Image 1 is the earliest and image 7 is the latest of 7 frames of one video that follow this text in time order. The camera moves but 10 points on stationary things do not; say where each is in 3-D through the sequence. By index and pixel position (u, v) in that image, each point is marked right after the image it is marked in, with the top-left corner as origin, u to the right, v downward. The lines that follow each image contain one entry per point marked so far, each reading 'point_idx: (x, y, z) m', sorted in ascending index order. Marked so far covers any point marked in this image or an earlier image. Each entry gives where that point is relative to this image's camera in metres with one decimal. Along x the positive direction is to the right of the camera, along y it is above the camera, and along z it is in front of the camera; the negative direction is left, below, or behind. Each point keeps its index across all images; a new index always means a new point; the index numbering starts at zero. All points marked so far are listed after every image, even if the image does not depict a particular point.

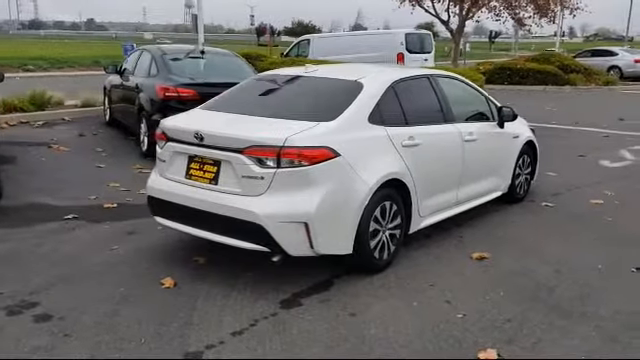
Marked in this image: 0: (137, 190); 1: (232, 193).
0: (-2.2, -0.1, +7.1) m
1: (-0.6, -0.1, +4.2) m
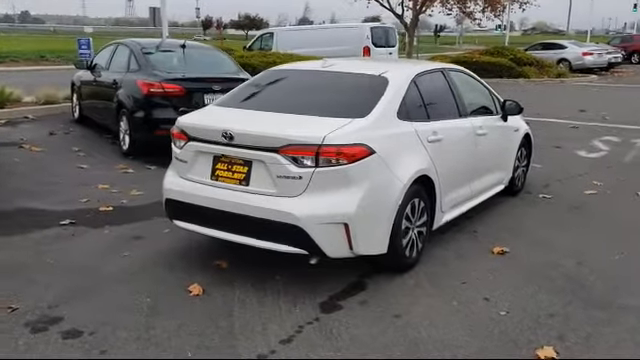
0: (-2.2, -0.1, +6.7) m
1: (-0.4, -0.1, +4.0) m
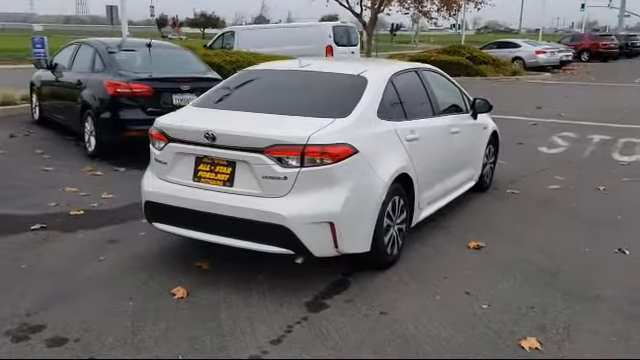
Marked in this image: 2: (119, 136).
0: (-2.5, -0.2, +6.6) m
1: (-0.5, -0.1, +4.0) m
2: (-2.7, +0.6, +7.9) m
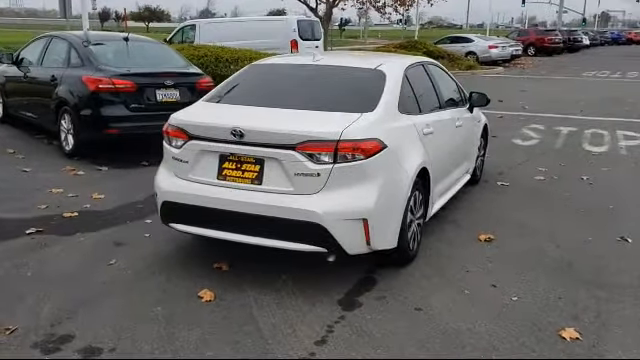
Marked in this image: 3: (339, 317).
0: (-2.5, -0.2, +6.3) m
1: (-0.3, -0.1, +3.9) m
2: (-2.8, +0.6, +7.6) m
3: (+0.1, -0.9, +3.8) m
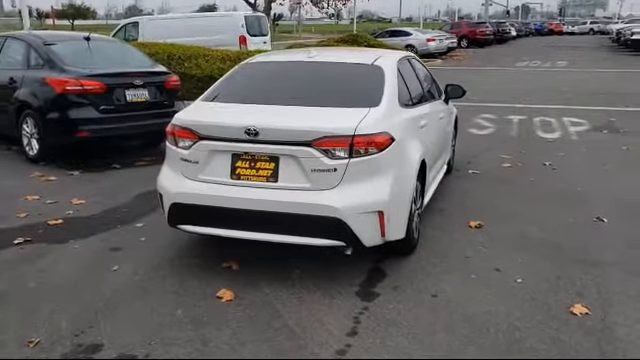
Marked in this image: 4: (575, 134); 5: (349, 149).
0: (-2.6, -0.2, +6.1) m
1: (-0.1, -0.1, +3.9) m
2: (-3.1, +0.5, +7.3) m
3: (+0.3, -0.8, +3.9) m
4: (+4.7, +0.8, +10.9) m
5: (+0.2, +0.2, +3.9) m
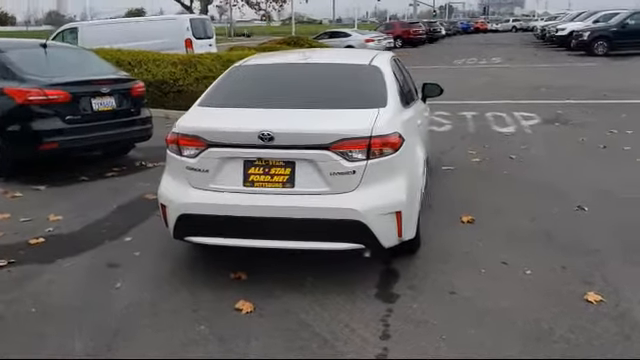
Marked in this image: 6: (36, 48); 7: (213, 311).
0: (-2.7, -0.4, +5.7) m
1: (0.0, -0.1, +3.9) m
2: (-3.4, +0.3, +6.9) m
3: (+0.4, -0.8, +3.8) m
4: (+4.0, +1.0, +11.3) m
5: (+0.3, +0.2, +3.9) m
6: (-3.8, +1.8, +7.9) m
7: (-0.7, -0.8, +3.8) m
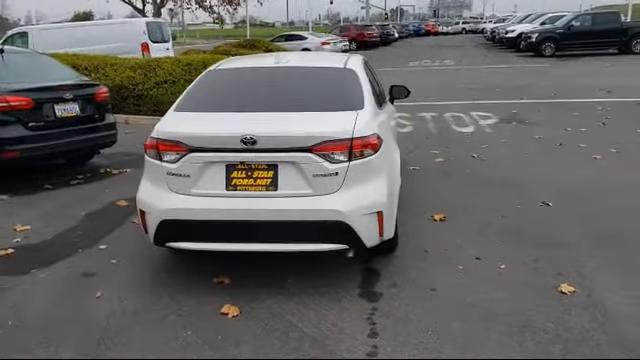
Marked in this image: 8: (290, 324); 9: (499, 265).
0: (-2.9, -0.5, +5.6) m
1: (-0.1, -0.1, +3.9) m
2: (-3.7, +0.2, +6.7) m
3: (+0.3, -0.8, +3.9) m
4: (+3.3, +1.0, +11.7) m
5: (+0.2, +0.2, +3.9) m
6: (-4.3, +1.6, +7.6) m
7: (-0.8, -0.9, +3.8) m
8: (-0.2, -0.9, +3.7) m
9: (+1.4, -0.7, +4.6) m
